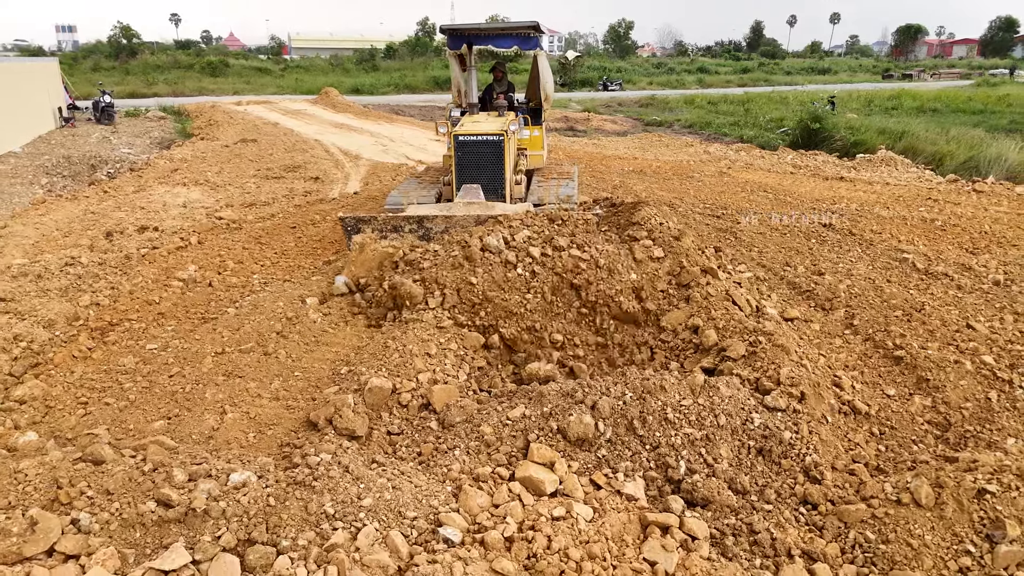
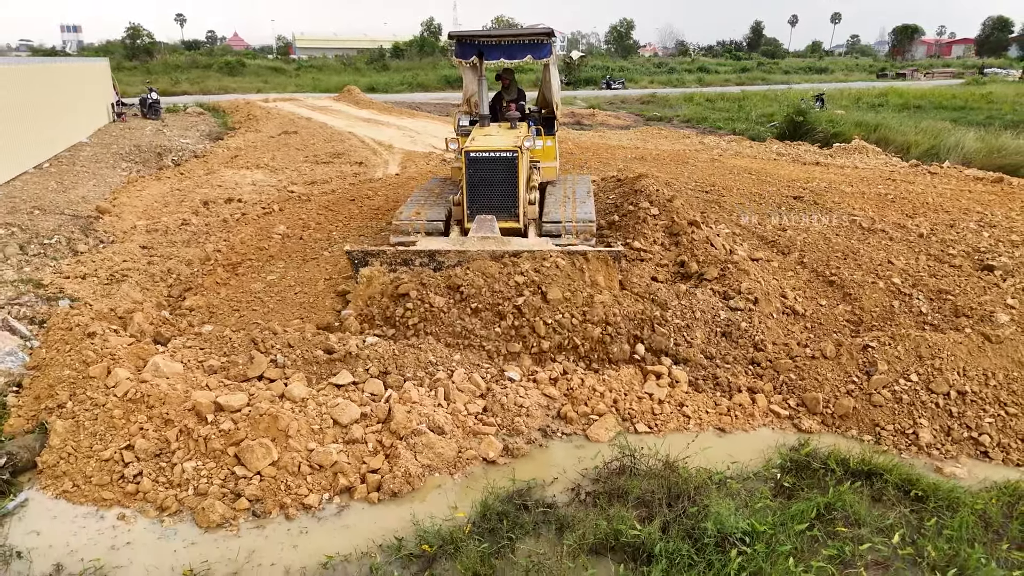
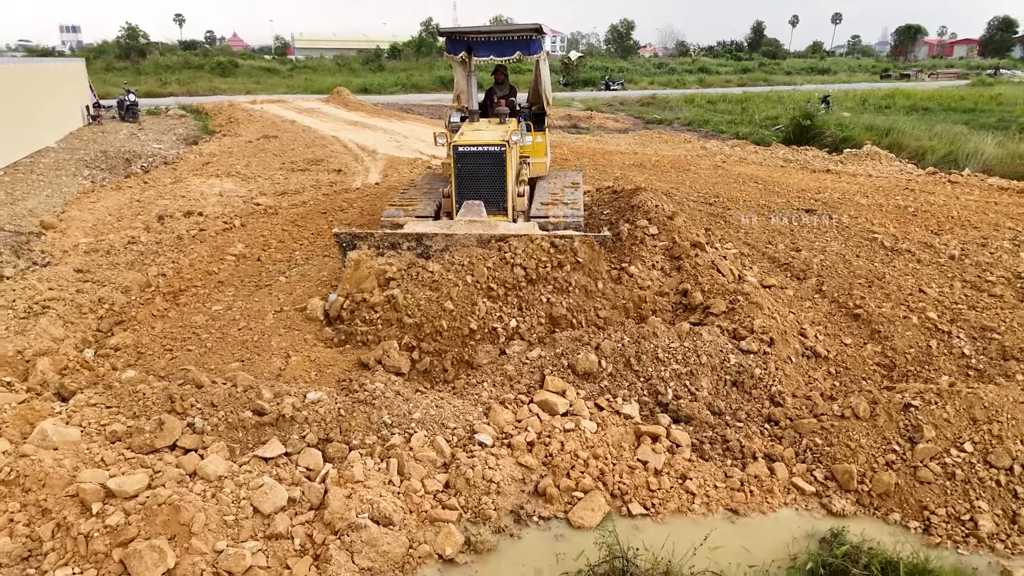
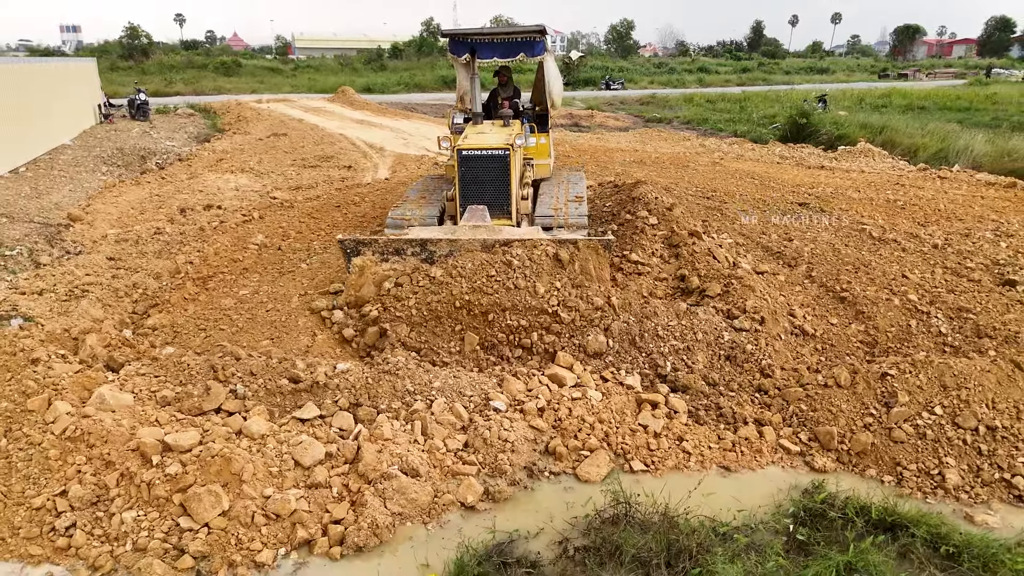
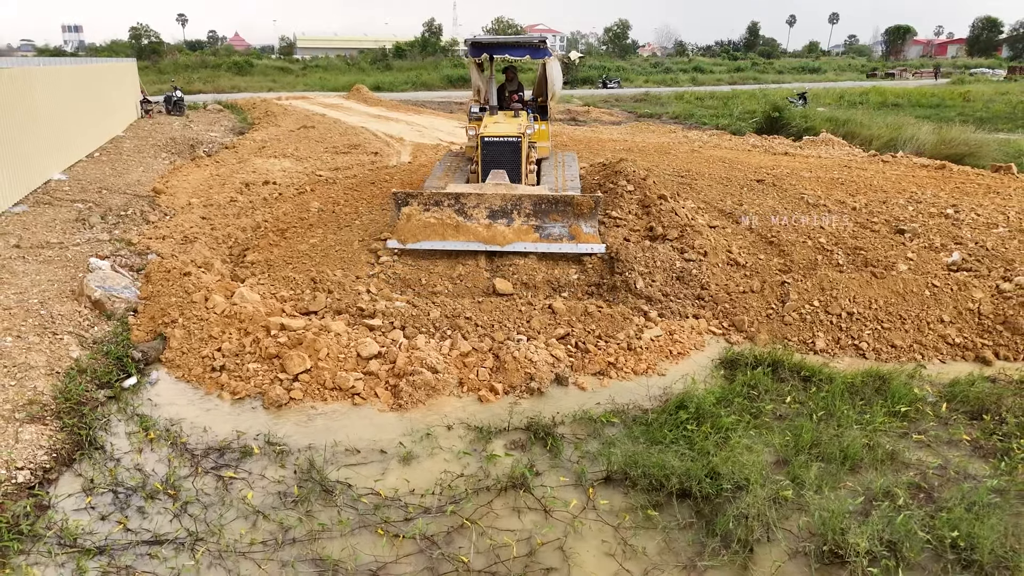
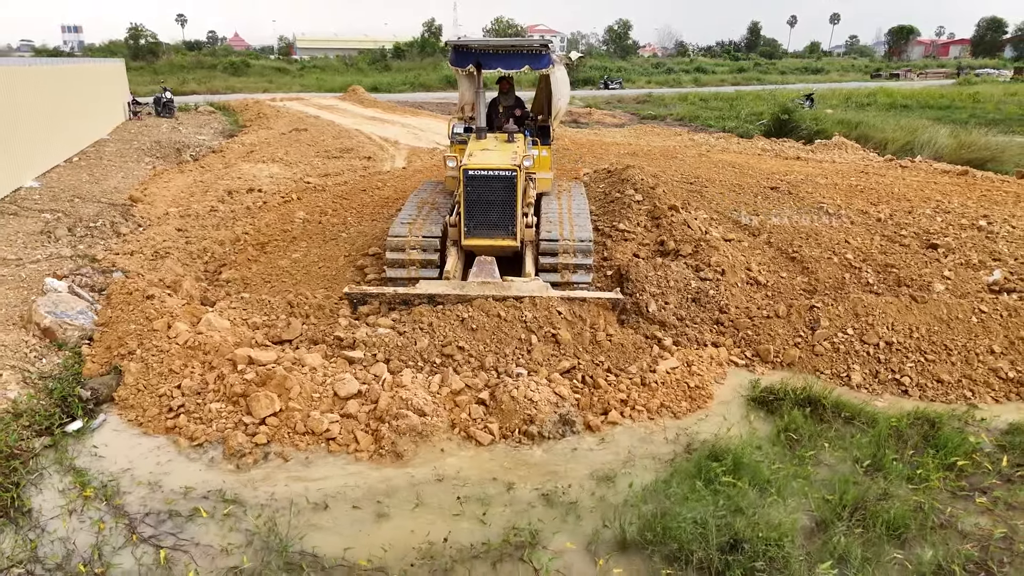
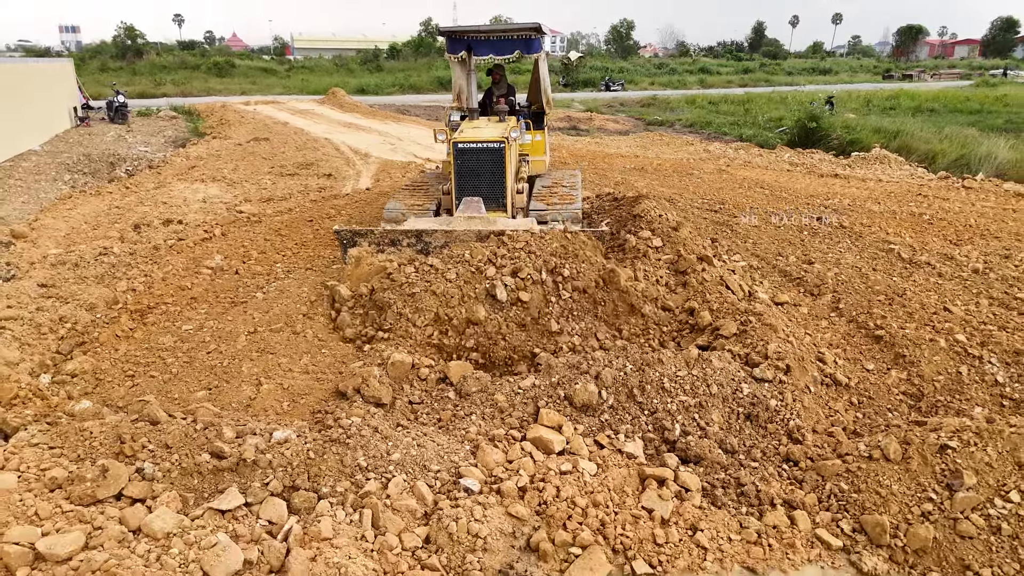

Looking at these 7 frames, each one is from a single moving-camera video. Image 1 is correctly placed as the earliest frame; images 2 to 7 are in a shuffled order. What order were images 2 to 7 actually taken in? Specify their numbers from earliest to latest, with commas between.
7, 3, 4, 2, 6, 5
